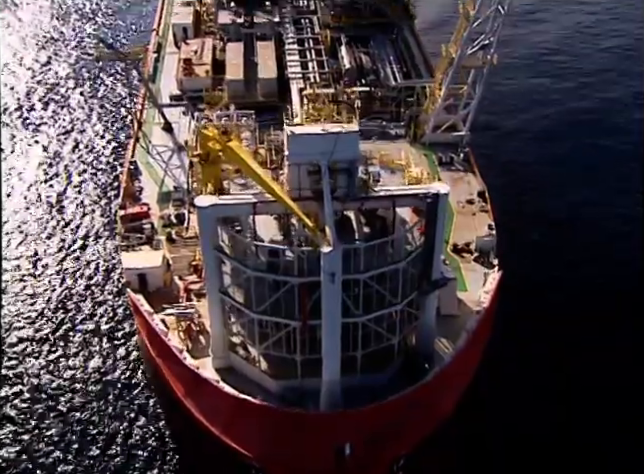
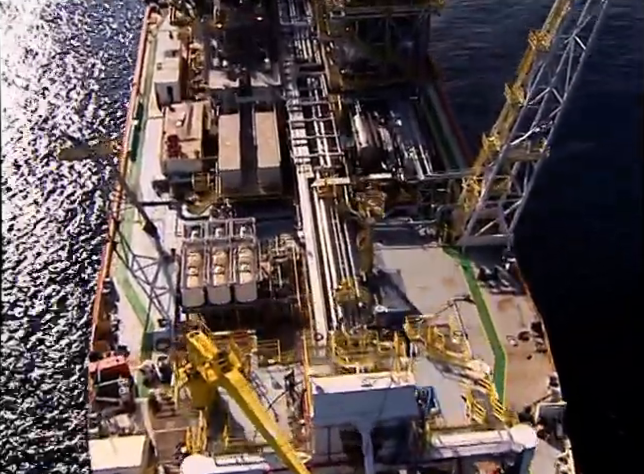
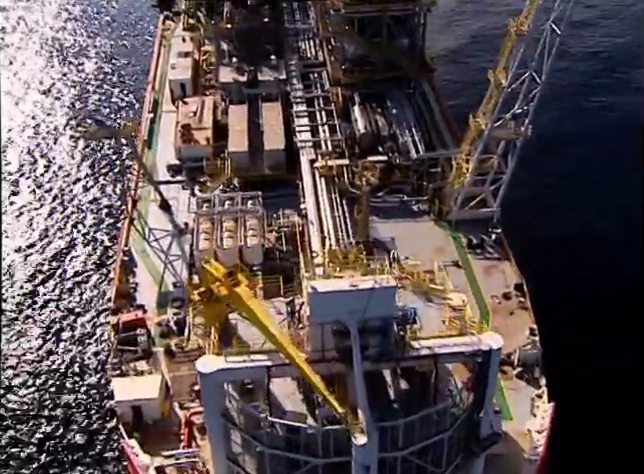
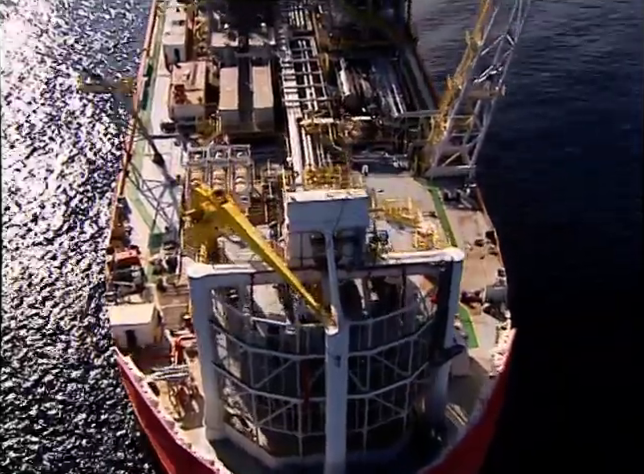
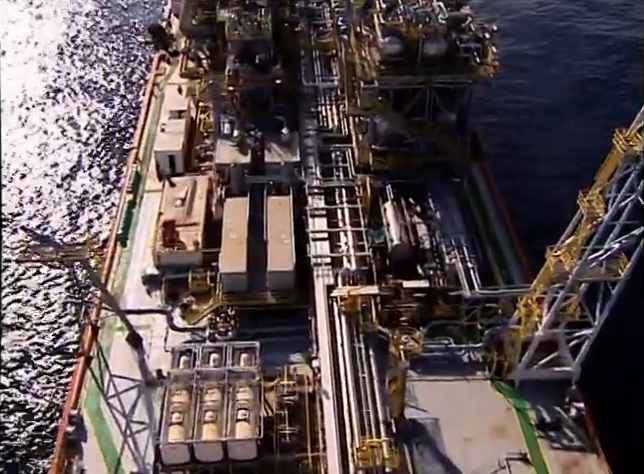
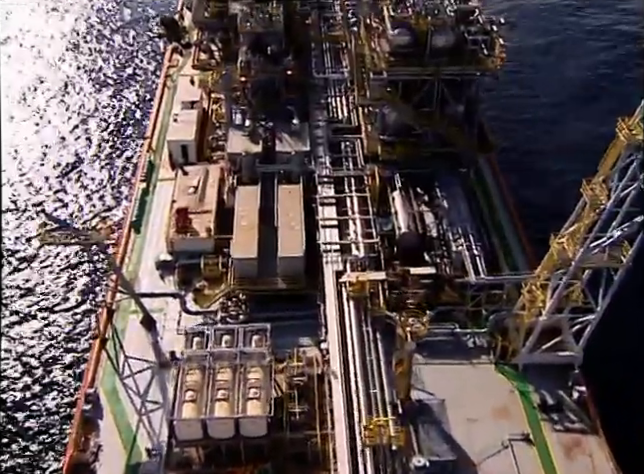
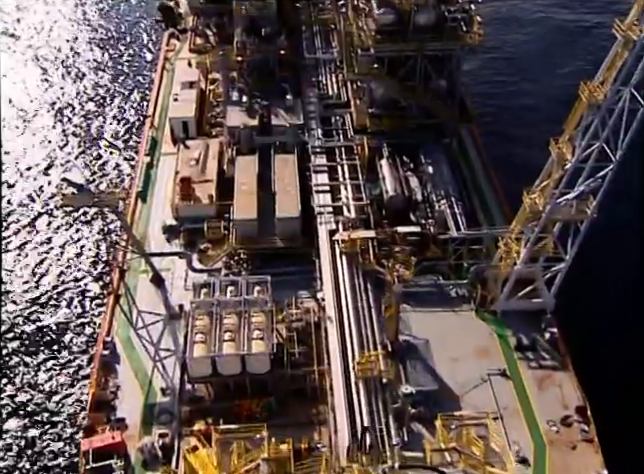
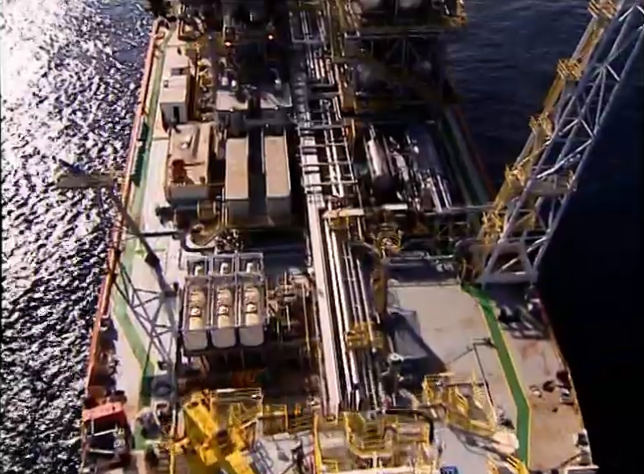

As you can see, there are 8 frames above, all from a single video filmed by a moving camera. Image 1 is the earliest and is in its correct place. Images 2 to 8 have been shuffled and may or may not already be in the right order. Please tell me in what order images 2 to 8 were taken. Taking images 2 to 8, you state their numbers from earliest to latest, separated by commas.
4, 3, 2, 8, 7, 6, 5
